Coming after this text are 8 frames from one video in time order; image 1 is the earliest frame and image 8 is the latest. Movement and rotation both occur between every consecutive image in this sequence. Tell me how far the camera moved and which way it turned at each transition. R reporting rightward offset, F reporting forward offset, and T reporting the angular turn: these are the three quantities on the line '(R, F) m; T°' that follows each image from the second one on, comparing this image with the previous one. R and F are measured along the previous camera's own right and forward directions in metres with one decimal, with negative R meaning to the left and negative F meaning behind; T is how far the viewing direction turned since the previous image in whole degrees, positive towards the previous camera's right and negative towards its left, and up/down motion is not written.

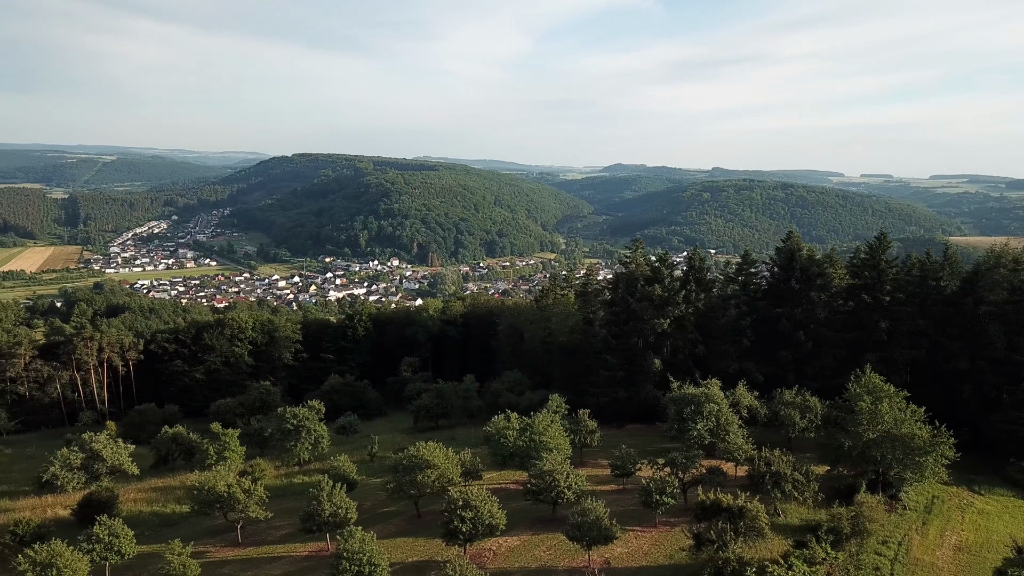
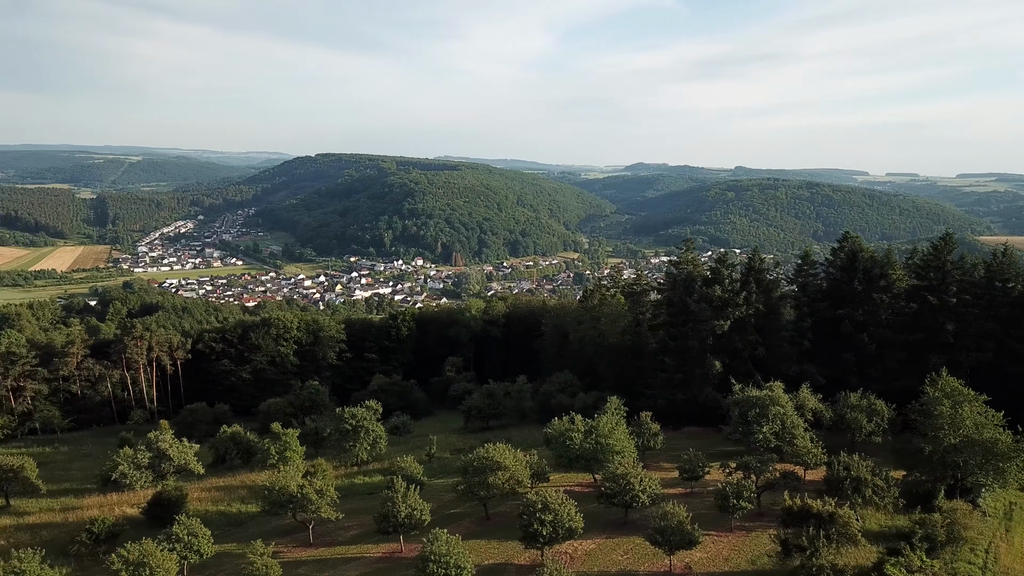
(-1.0, +0.1) m; -1°
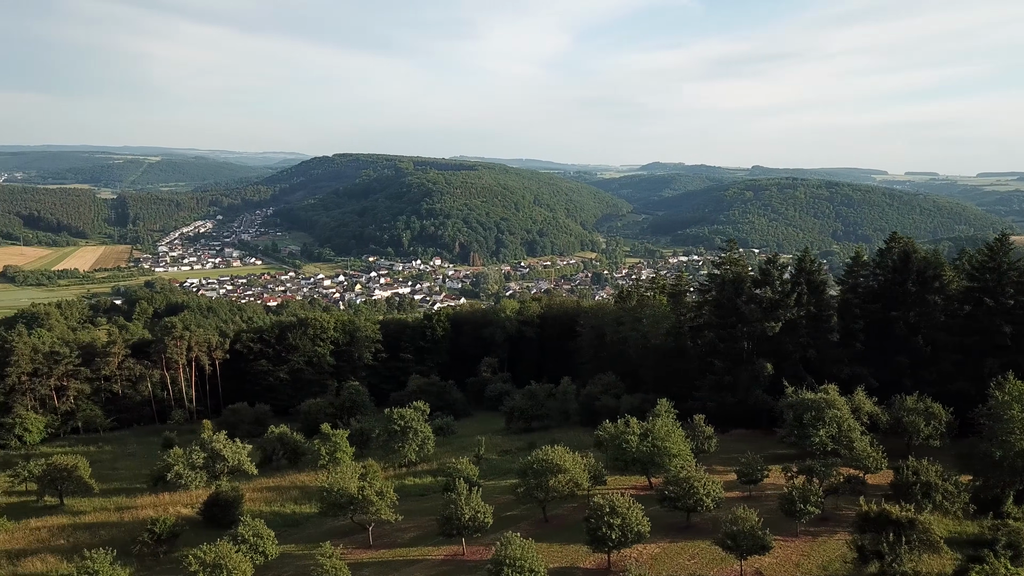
(-0.9, +0.1) m; -1°
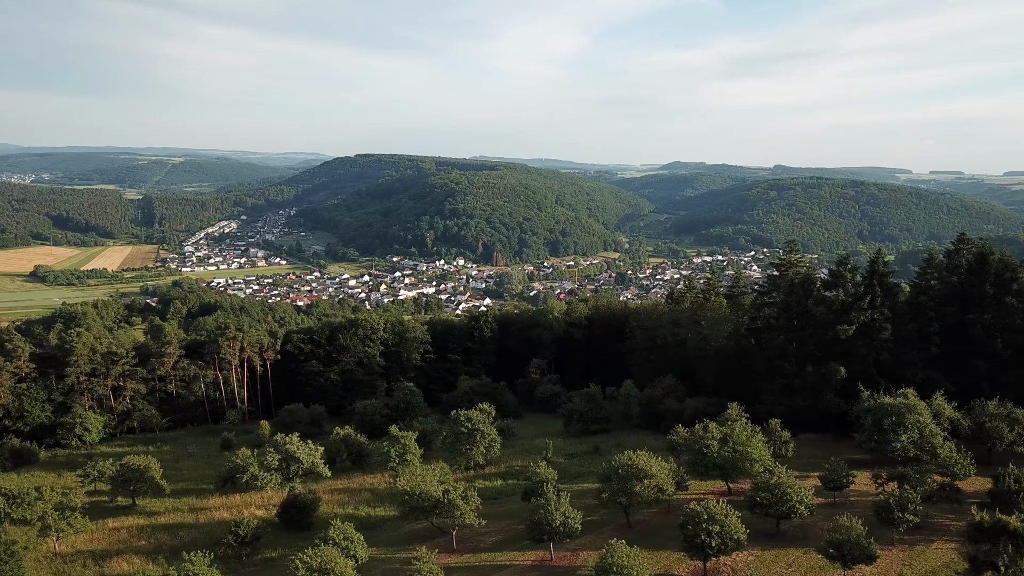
(-1.3, +0.1) m; -1°
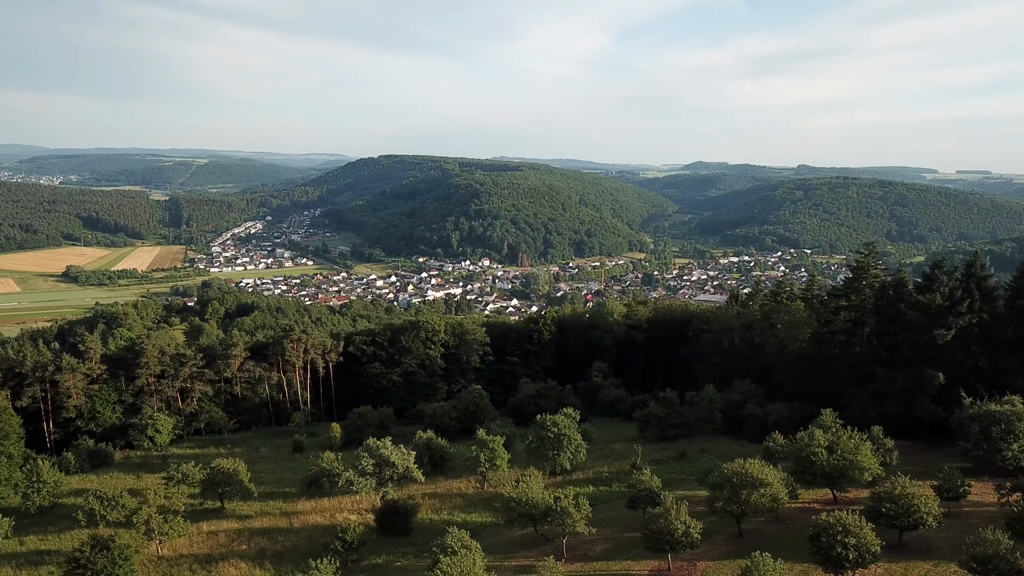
(-1.8, +0.2) m; -1°
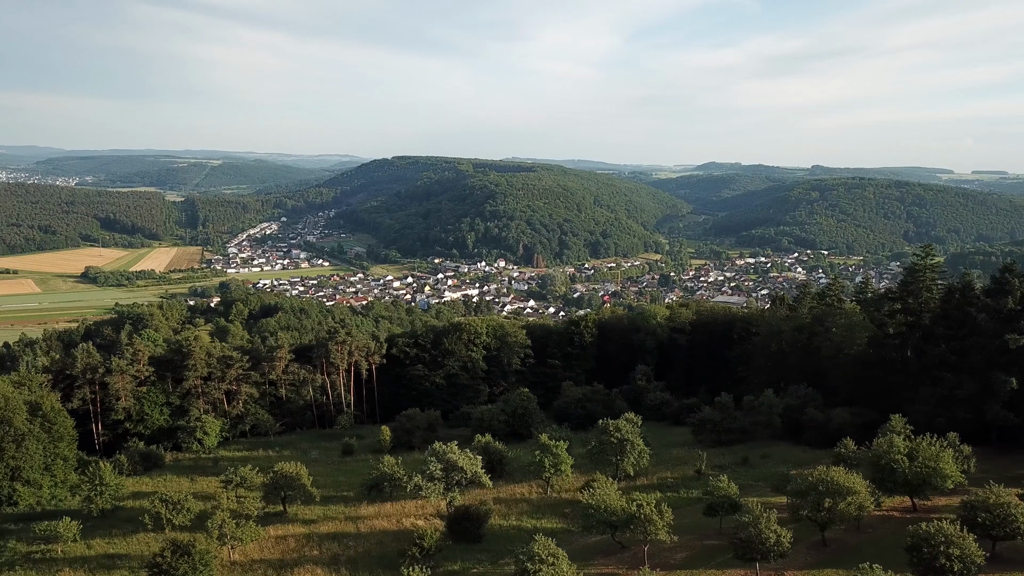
(-1.4, +0.2) m; -1°
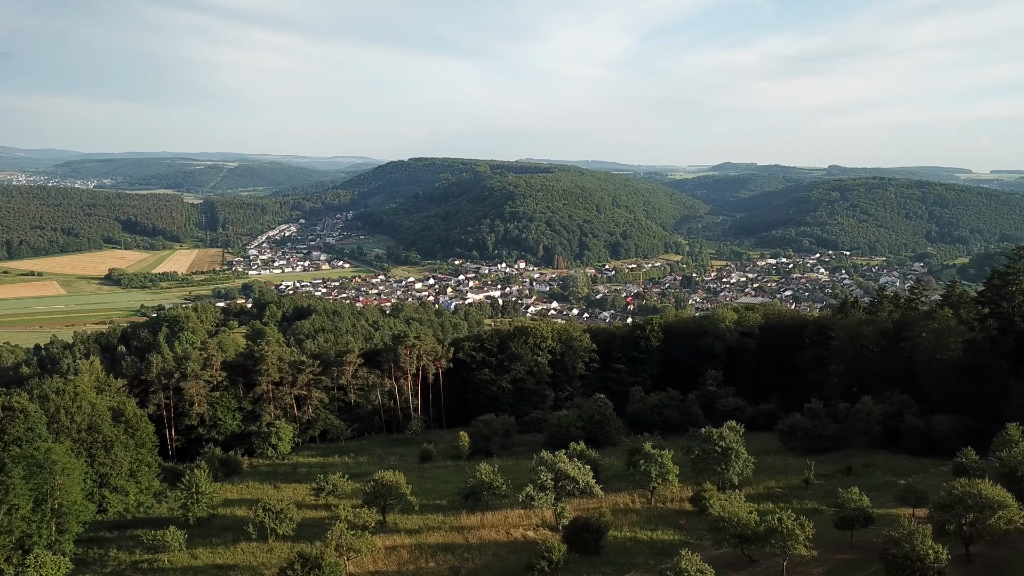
(-2.3, +0.4) m; -1°
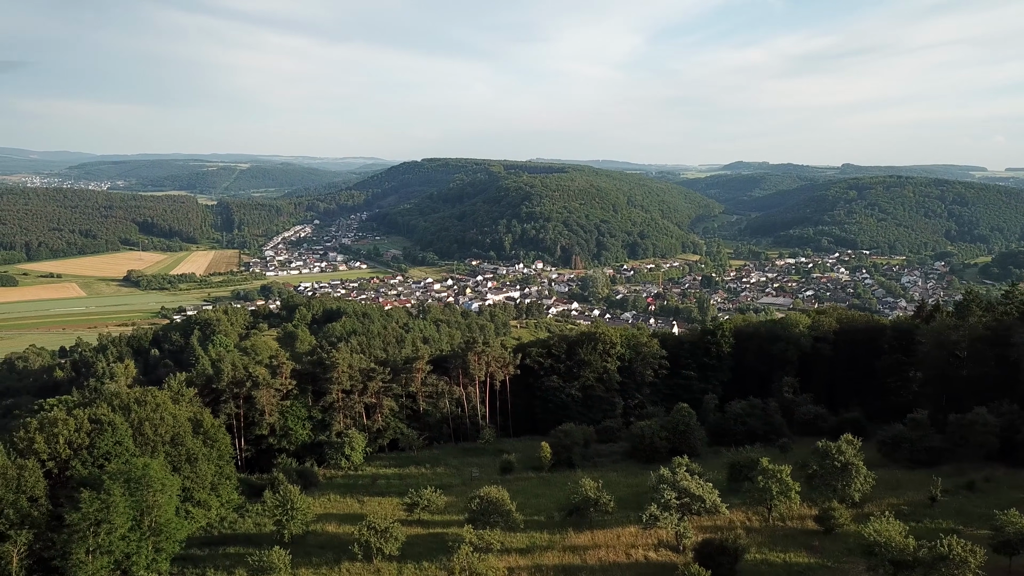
(-2.5, +0.9) m; -1°
